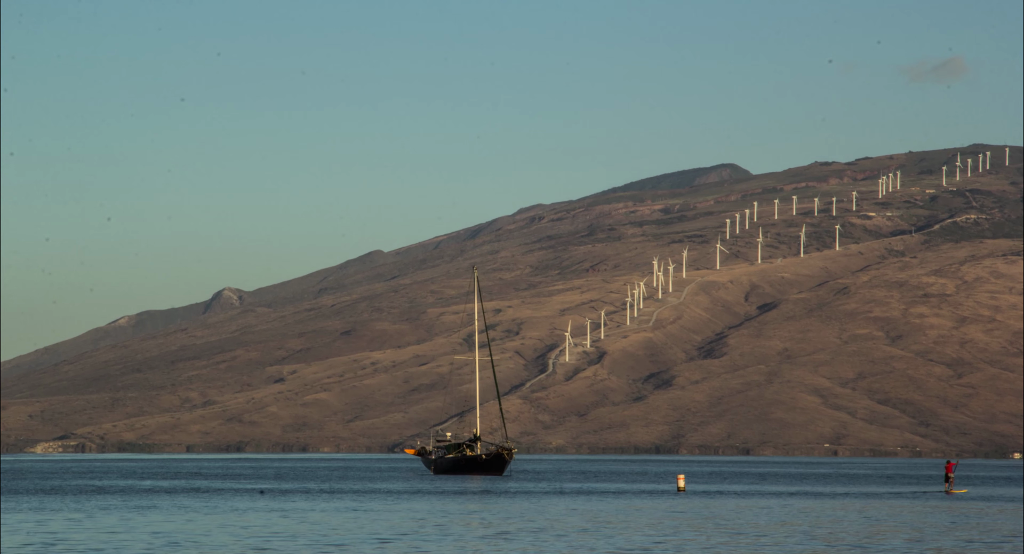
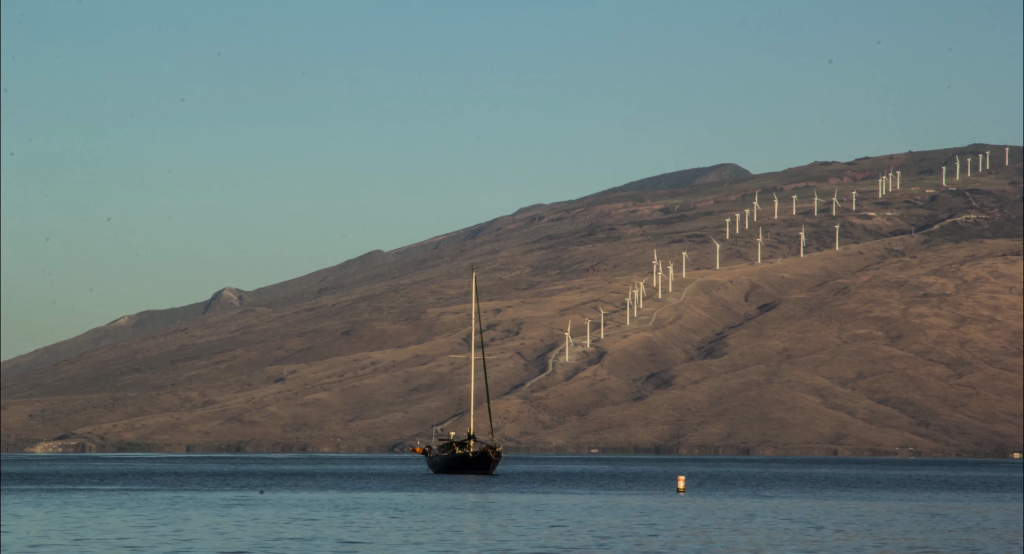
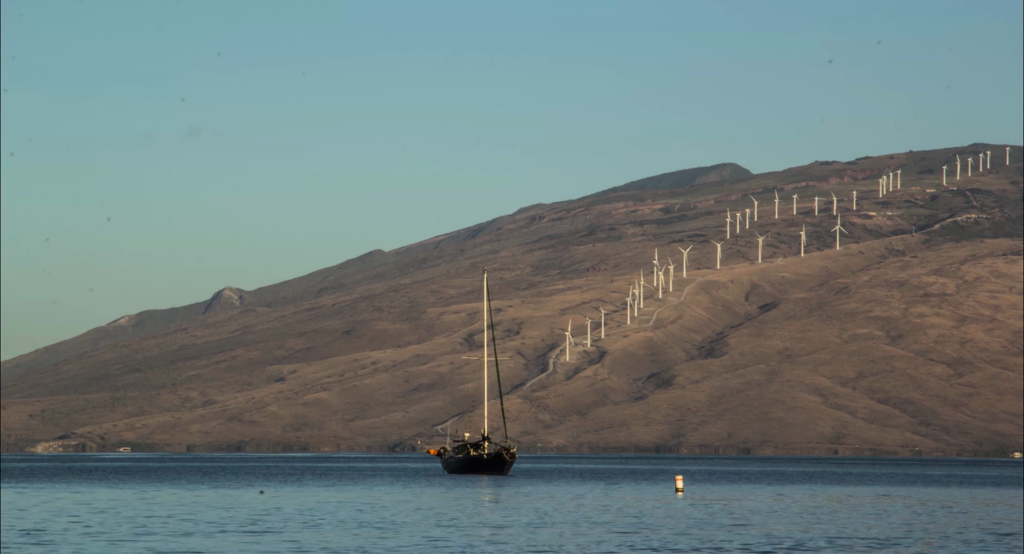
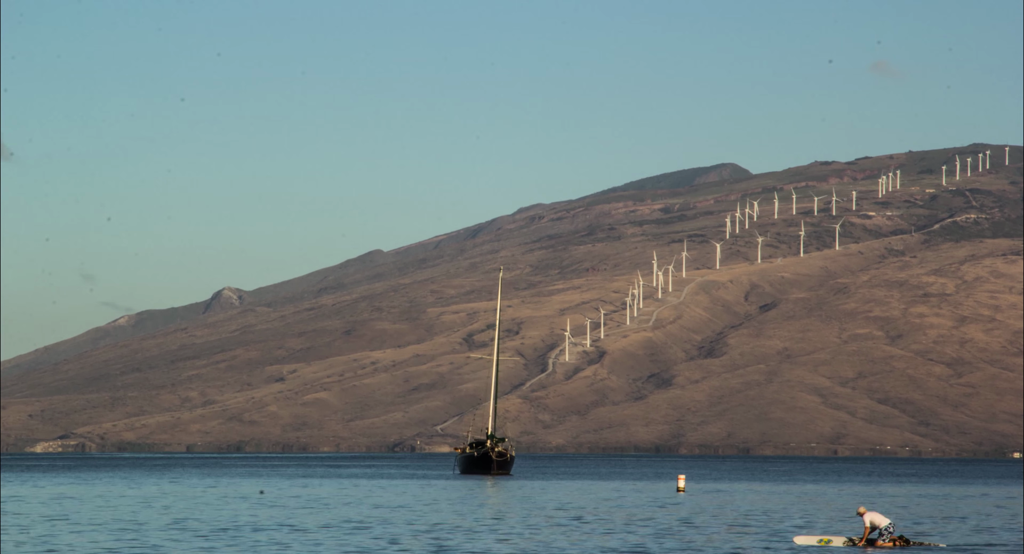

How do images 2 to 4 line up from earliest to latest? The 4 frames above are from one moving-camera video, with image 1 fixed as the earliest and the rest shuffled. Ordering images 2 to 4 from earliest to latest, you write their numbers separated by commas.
2, 3, 4
